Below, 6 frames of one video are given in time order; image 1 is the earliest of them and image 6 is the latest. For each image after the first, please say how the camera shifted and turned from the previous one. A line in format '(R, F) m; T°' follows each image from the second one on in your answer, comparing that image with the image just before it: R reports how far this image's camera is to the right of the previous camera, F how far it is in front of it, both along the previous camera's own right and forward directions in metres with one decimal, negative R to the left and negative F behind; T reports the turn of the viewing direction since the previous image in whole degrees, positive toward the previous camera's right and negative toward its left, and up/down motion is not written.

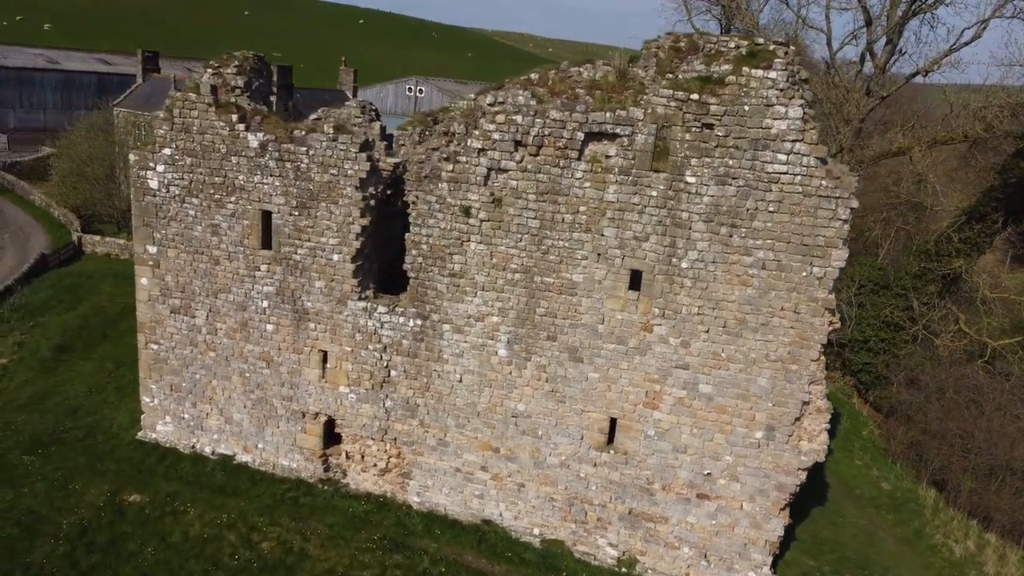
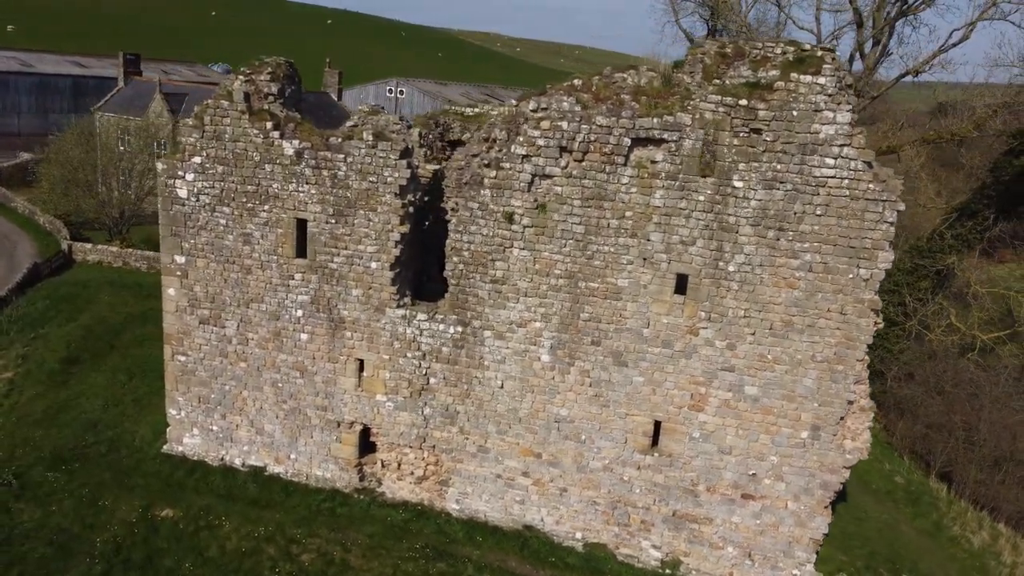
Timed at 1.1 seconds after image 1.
(-0.8, 0.0) m; +2°
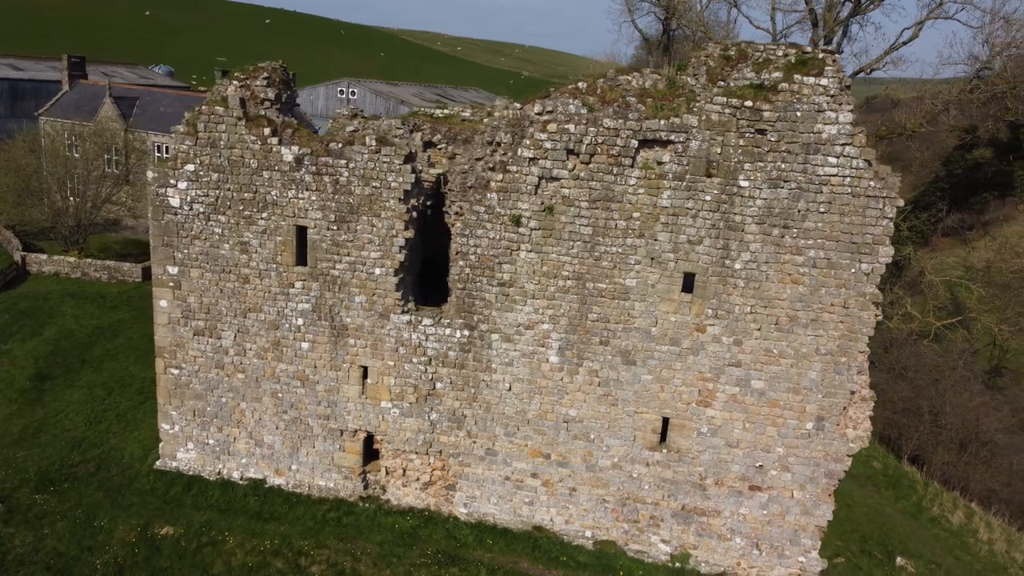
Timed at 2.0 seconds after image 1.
(-0.6, 0.0) m; +3°
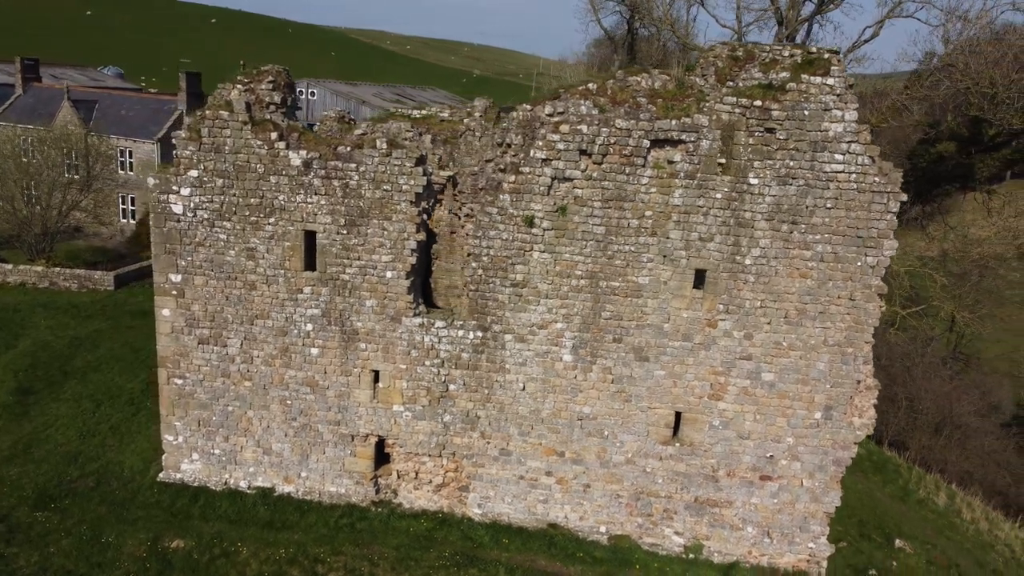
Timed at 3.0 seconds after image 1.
(-0.6, 0.0) m; +3°
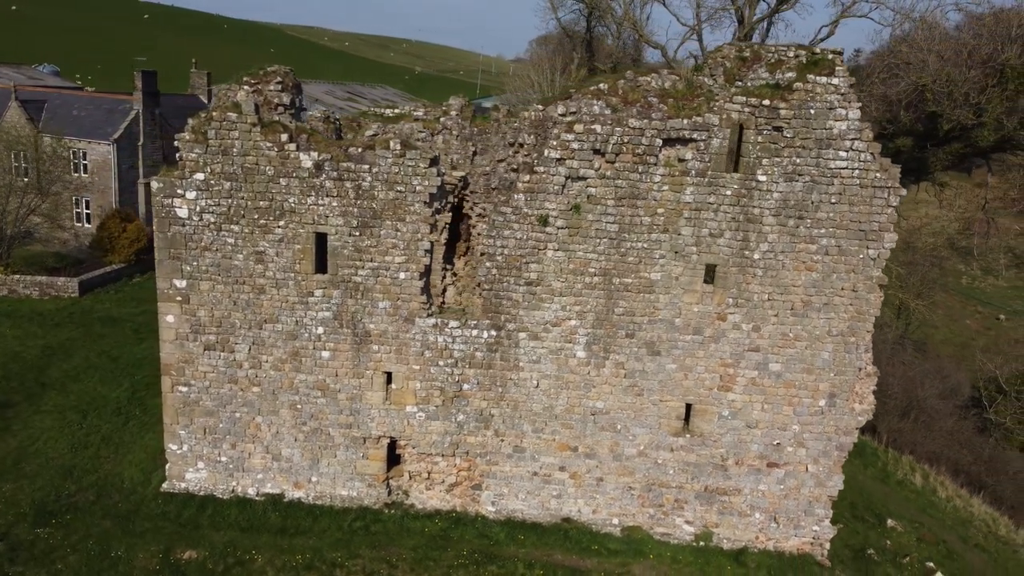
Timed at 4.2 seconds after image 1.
(-0.7, -0.1) m; +3°
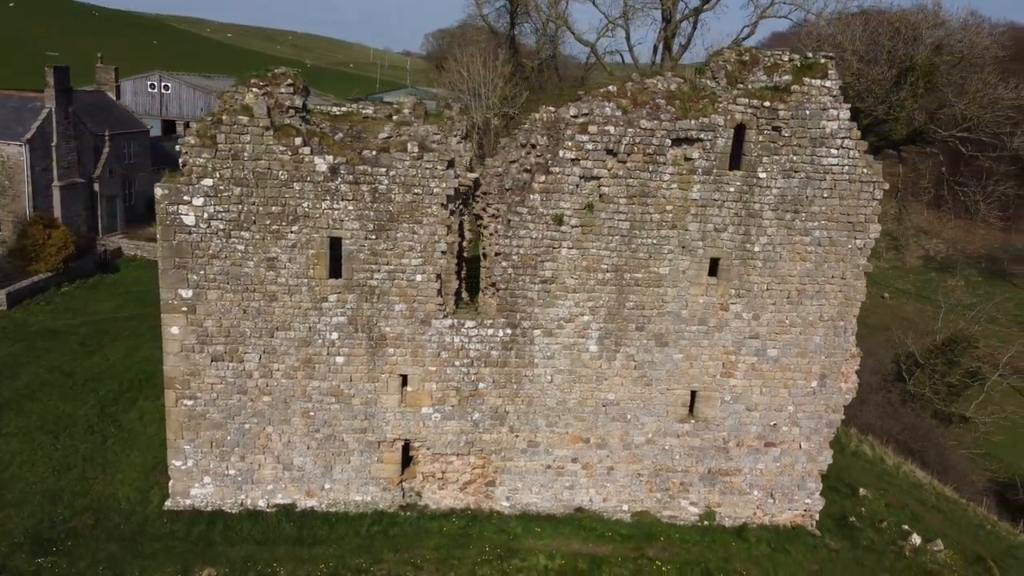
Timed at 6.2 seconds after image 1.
(-1.1, -0.1) m; +6°
